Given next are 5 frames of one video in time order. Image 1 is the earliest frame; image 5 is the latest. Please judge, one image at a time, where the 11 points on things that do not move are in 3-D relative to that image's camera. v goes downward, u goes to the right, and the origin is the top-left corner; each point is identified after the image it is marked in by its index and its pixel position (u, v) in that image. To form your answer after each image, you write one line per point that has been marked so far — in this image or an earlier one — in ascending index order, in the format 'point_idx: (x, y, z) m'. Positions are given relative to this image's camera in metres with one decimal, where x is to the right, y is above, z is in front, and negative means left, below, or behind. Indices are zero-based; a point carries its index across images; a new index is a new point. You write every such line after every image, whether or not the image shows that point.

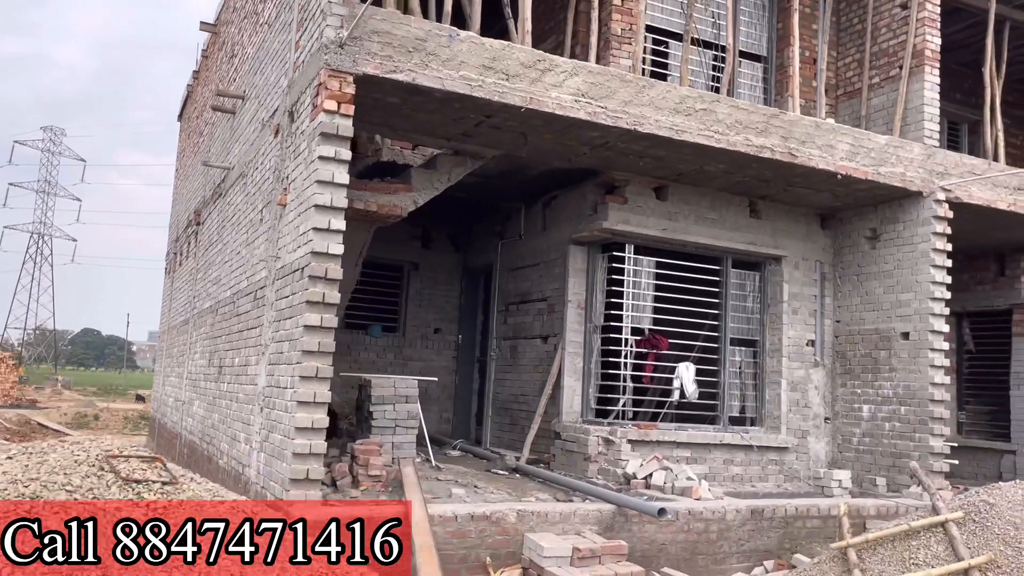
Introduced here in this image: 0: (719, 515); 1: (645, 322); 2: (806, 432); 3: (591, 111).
0: (+1.6, -1.7, +6.6) m
1: (+1.3, -0.3, +8.4) m
2: (+3.0, -1.5, +8.9) m
3: (+0.6, +1.4, +6.7) m
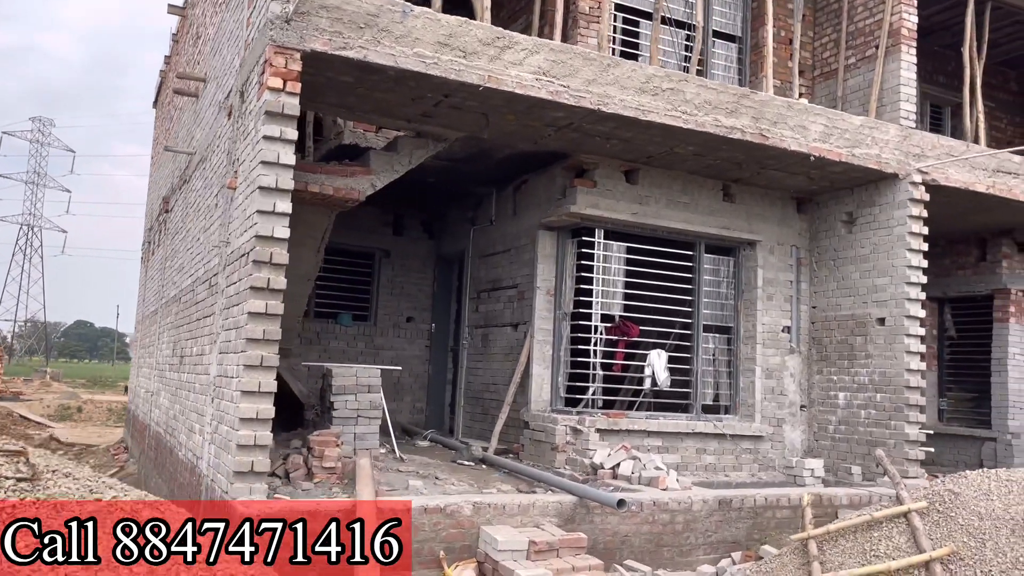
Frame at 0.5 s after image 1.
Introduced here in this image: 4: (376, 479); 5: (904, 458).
0: (+1.3, -1.6, +6.4) m
1: (+1.0, -0.2, +8.2) m
2: (+2.7, -1.3, +8.7) m
3: (+0.3, +1.5, +6.5) m
4: (-1.0, -1.4, +6.3) m
5: (+3.6, -1.6, +7.9) m
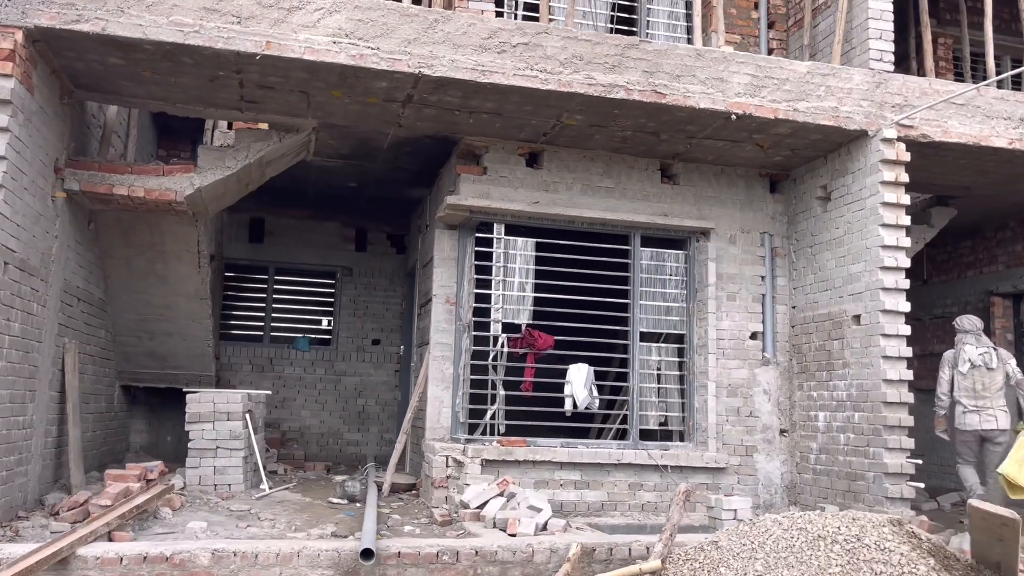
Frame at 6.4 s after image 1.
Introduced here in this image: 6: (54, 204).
0: (+0.1, -1.6, +5.0) m
1: (+0.1, -0.2, +7.0) m
2: (+1.9, -1.3, +7.0) m
3: (-1.0, +1.5, +5.5) m
4: (-2.2, -1.5, +5.4) m
5: (+2.6, -1.5, +6.0) m
6: (-3.1, +0.6, +5.9) m
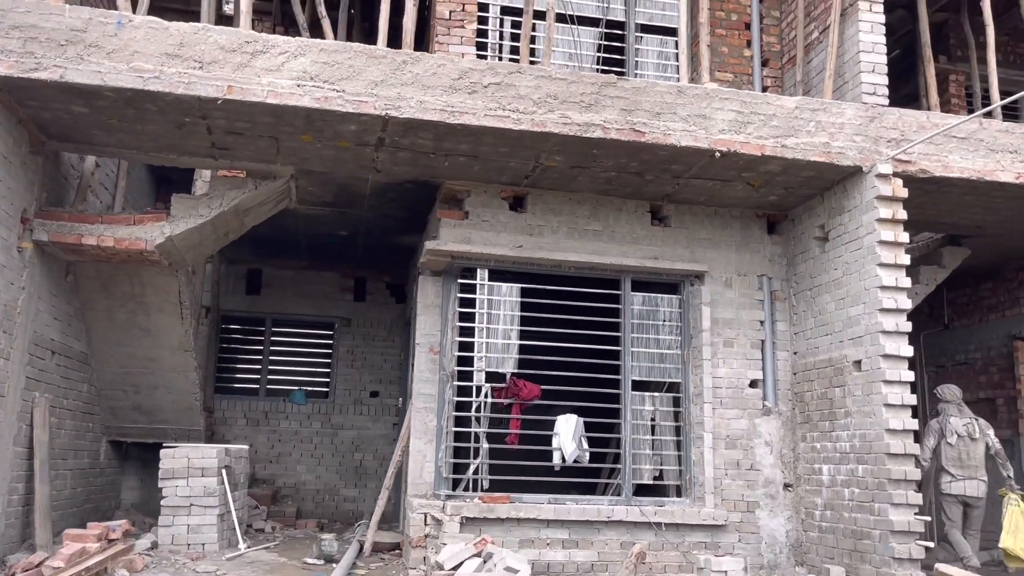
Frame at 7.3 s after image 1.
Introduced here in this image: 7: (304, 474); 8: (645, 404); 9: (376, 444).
0: (-0.1, -1.8, +4.7) m
1: (0.0, -0.6, +6.7) m
2: (+1.8, -1.7, +6.6) m
3: (-1.2, +1.2, +5.3) m
4: (-2.4, -1.8, +5.2) m
5: (+2.5, -1.7, +5.6) m
6: (-3.3, +0.2, +5.8) m
7: (-2.3, -2.0, +9.4) m
8: (+1.1, -0.9, +6.8) m
9: (-1.5, -1.8, +9.7) m
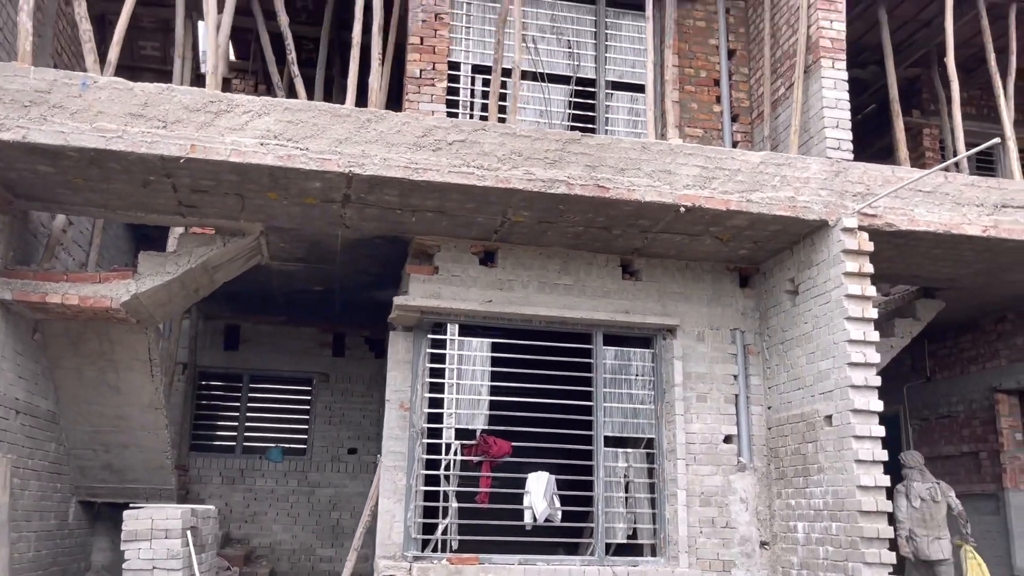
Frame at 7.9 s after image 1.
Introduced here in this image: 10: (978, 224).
0: (-0.3, -2.1, +4.6) m
1: (-0.3, -1.0, +6.6) m
2: (+1.6, -2.1, +6.5) m
3: (-1.4, +0.8, +5.4) m
4: (-2.6, -2.1, +5.0) m
5: (+2.2, -2.1, +5.4) m
6: (-3.5, -0.2, +5.8) m
7: (-2.5, -2.6, +9.3) m
8: (+0.8, -1.3, +6.7) m
9: (-1.8, -2.4, +9.6) m
10: (+3.4, +0.5, +6.3) m
